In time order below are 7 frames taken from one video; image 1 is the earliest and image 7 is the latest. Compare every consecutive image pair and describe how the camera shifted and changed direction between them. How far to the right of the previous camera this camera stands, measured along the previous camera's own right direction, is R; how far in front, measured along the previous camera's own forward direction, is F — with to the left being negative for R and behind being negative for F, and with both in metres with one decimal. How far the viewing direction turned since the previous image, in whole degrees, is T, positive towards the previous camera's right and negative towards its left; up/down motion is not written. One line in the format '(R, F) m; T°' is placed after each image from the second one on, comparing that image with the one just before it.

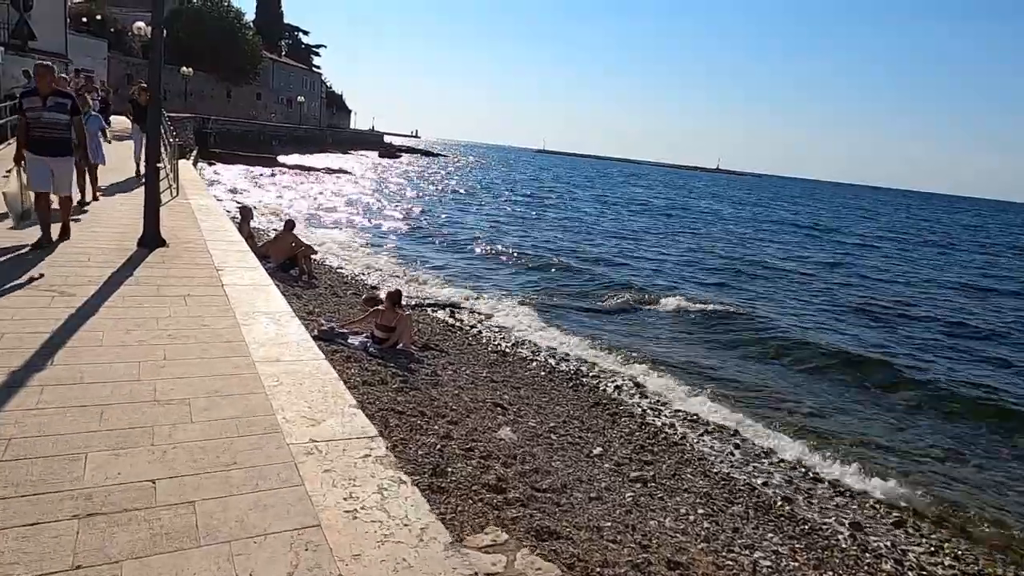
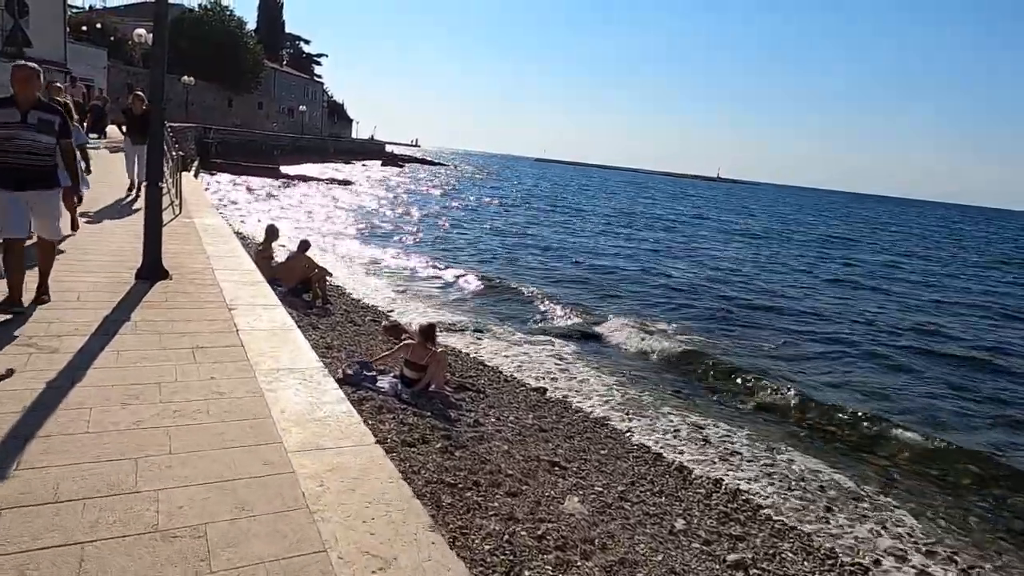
(-0.6, +1.1) m; 0°
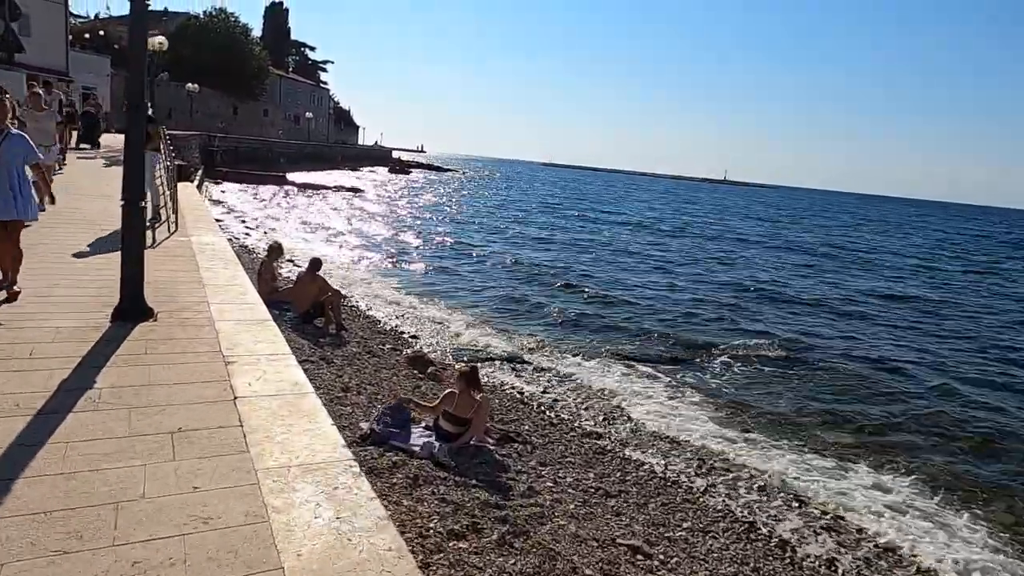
(-0.5, +1.4) m; -1°
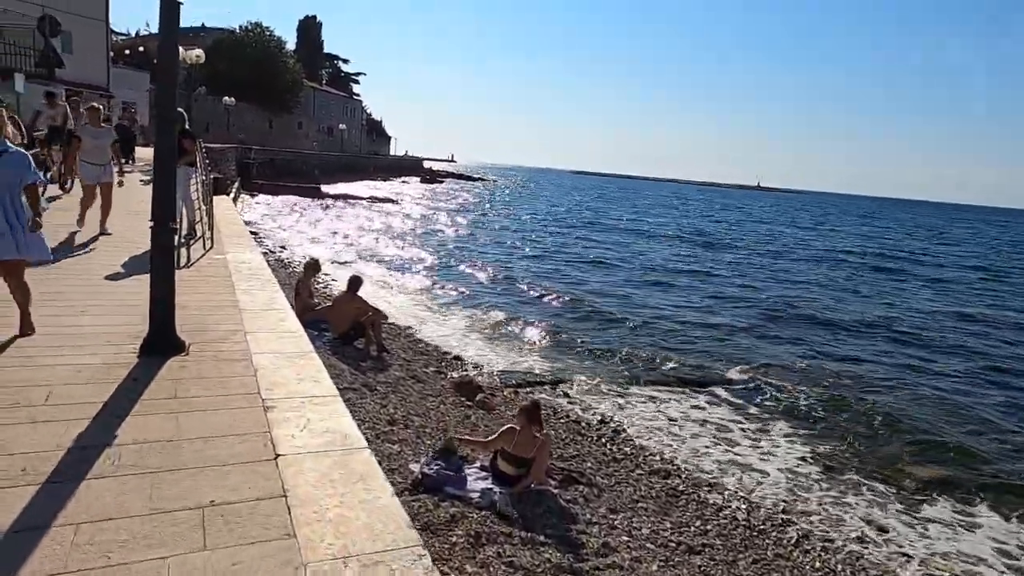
(-0.3, +0.7) m; -3°
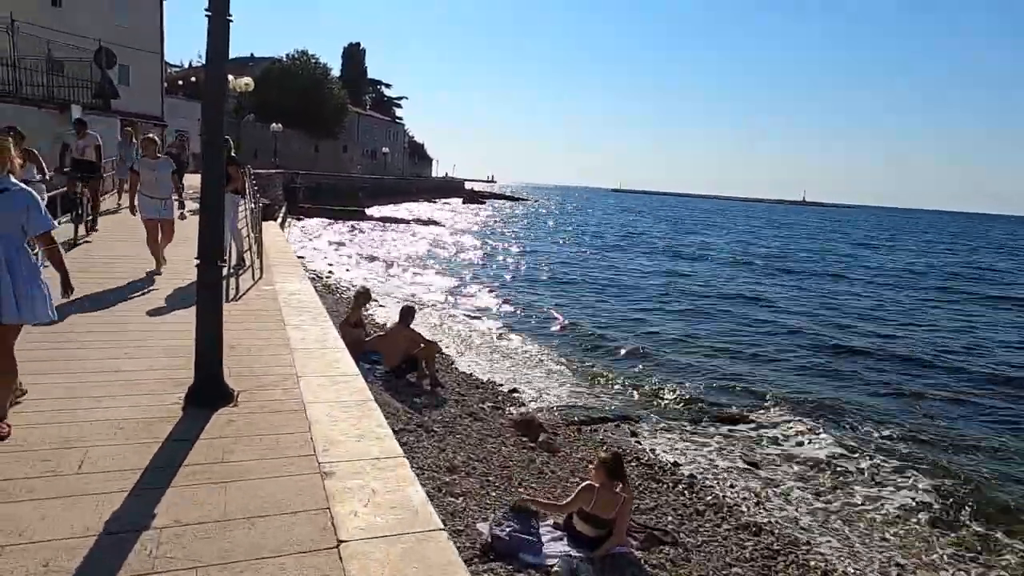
(-0.3, +0.6) m; -3°
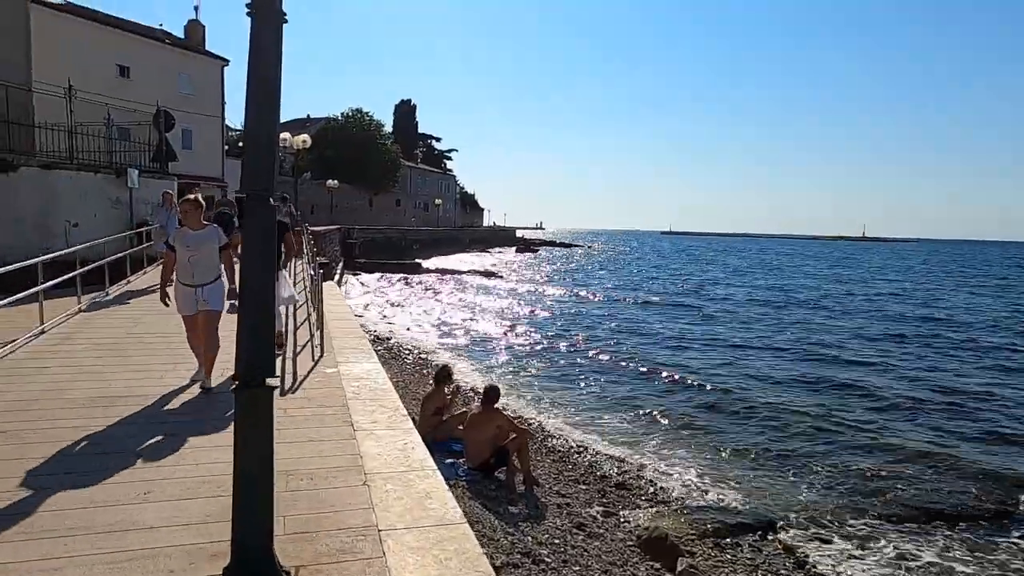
(-0.7, +1.7) m; -4°
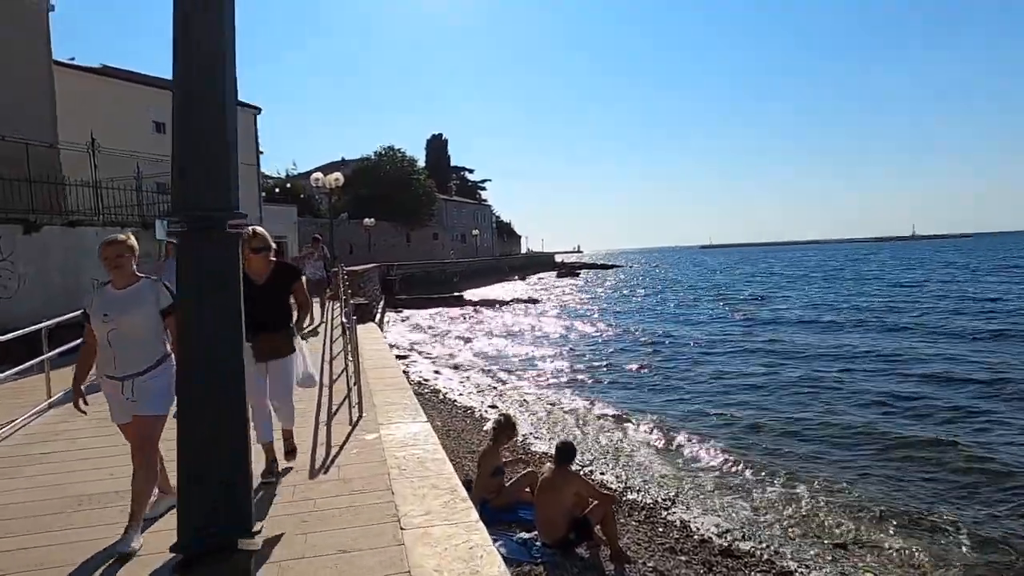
(-0.3, +1.3) m; -3°
